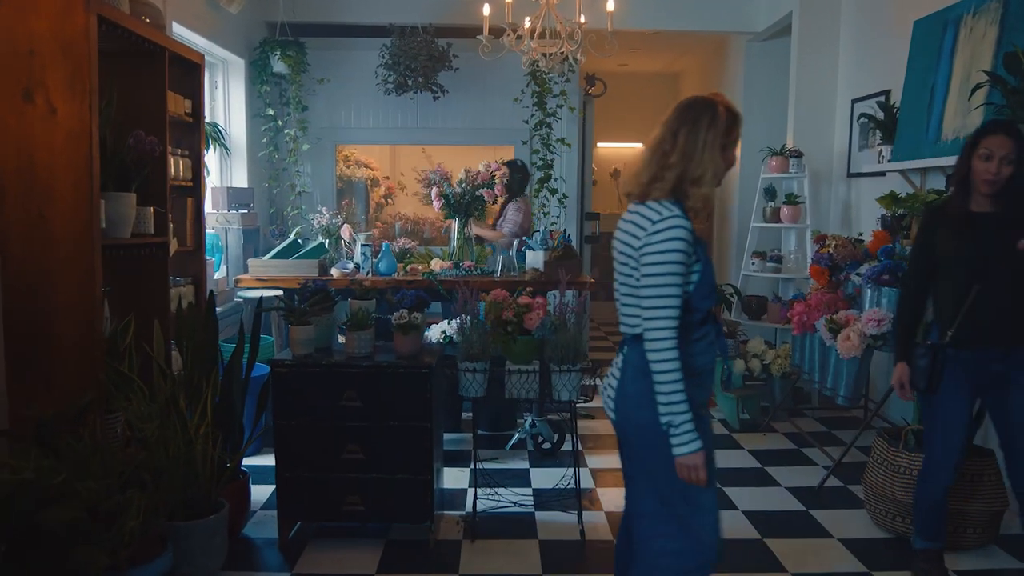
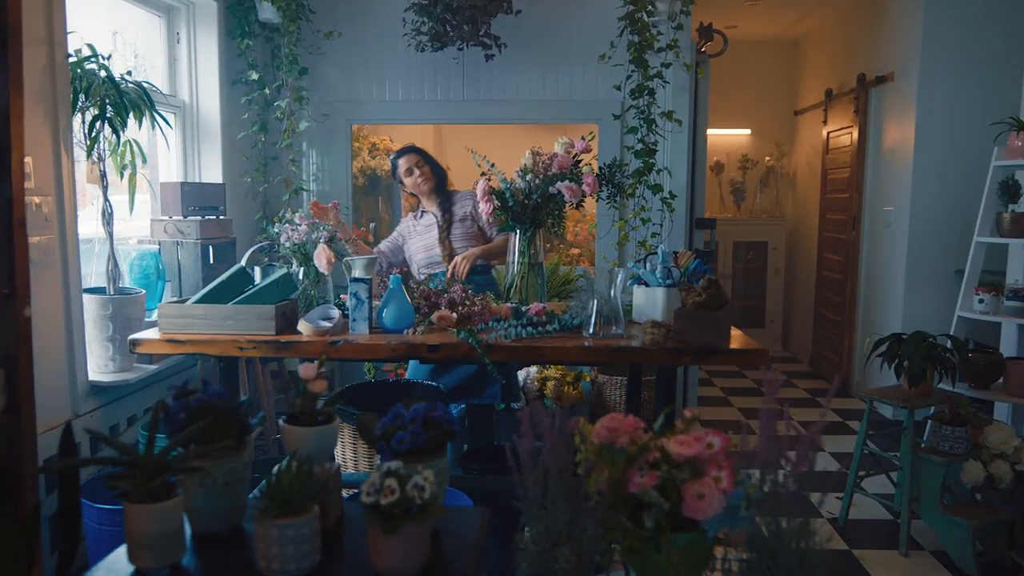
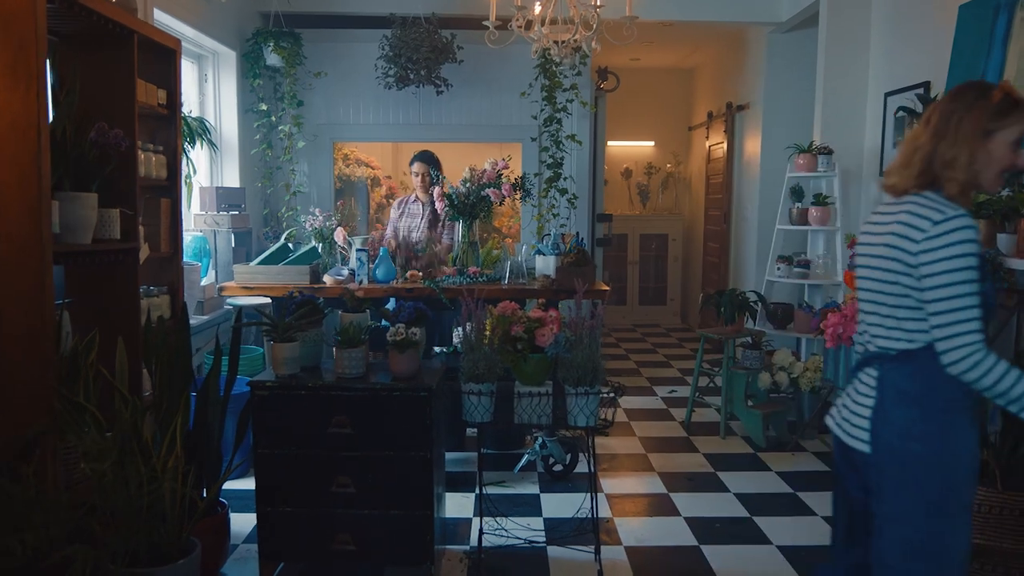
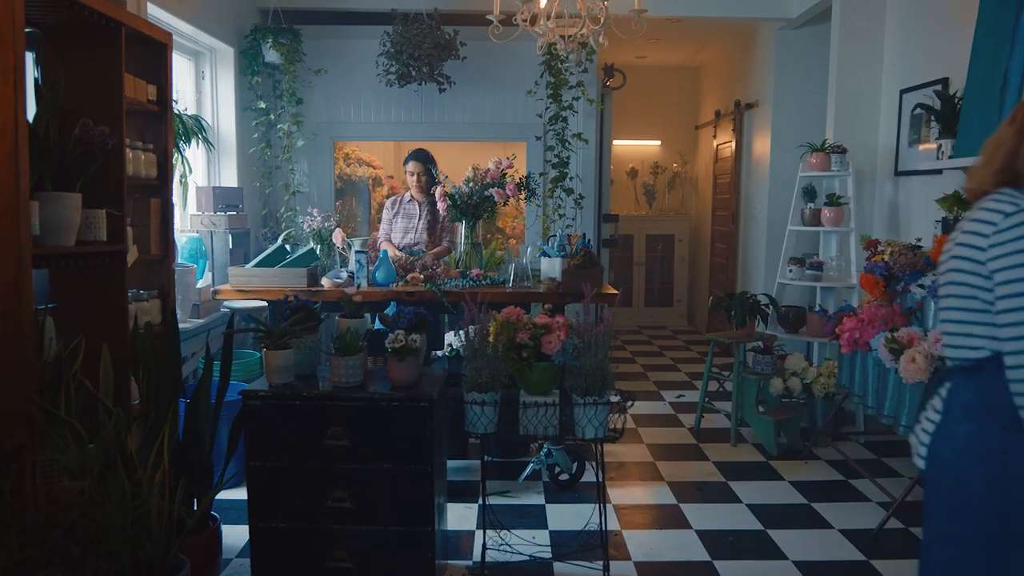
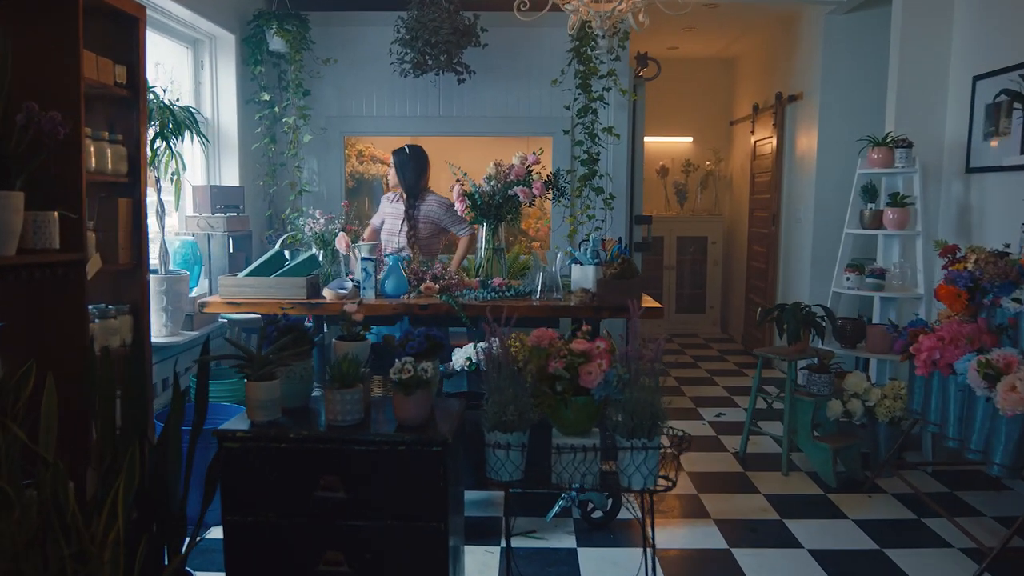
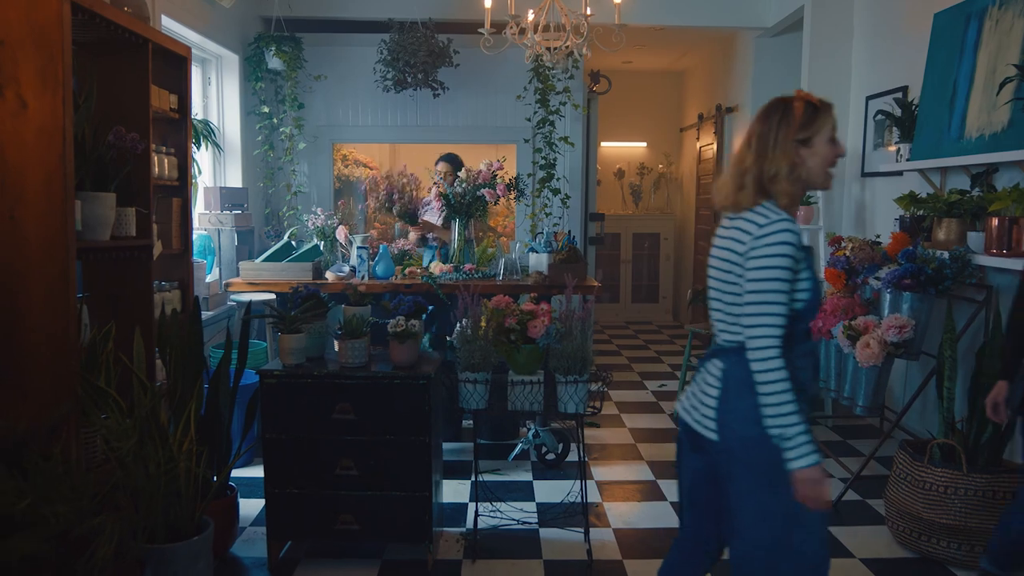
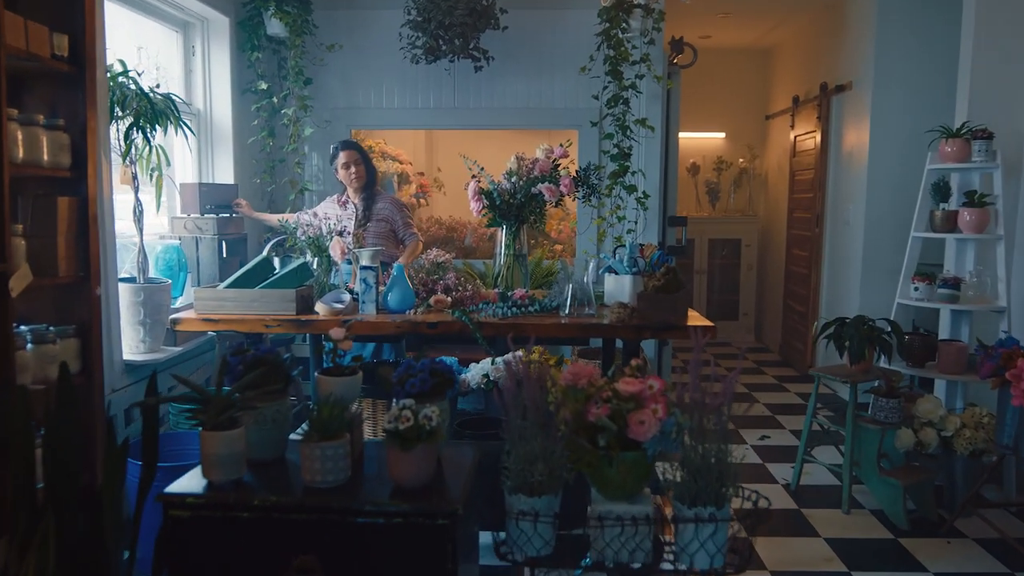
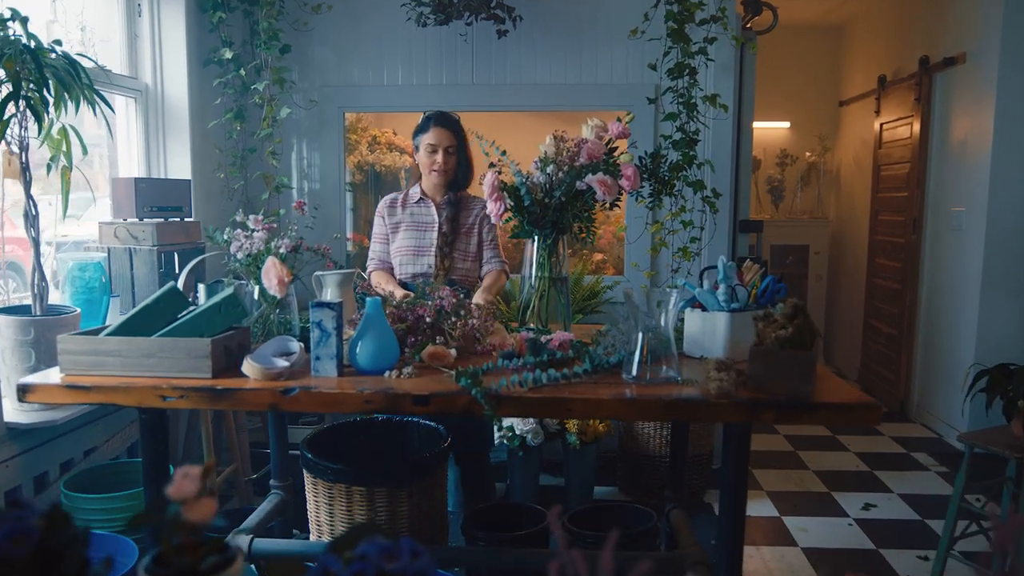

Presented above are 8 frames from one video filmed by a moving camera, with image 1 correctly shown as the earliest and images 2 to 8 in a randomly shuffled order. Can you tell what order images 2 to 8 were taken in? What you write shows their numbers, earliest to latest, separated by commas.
6, 3, 4, 5, 7, 2, 8
